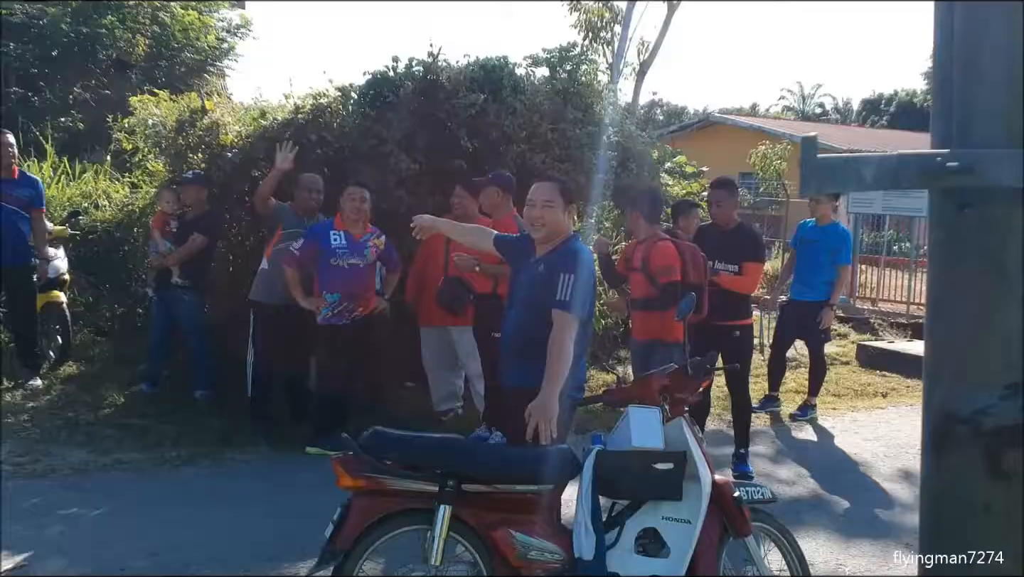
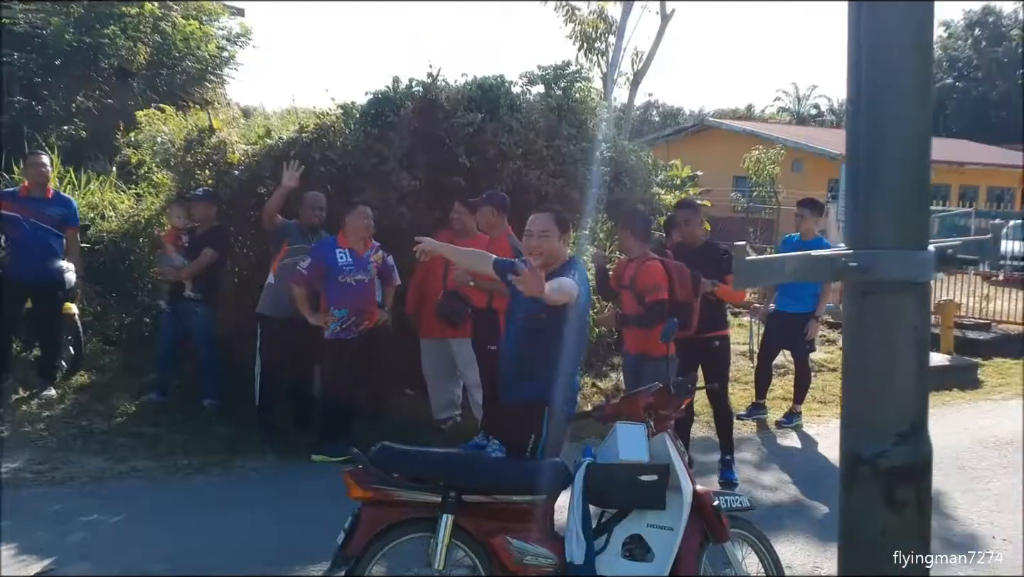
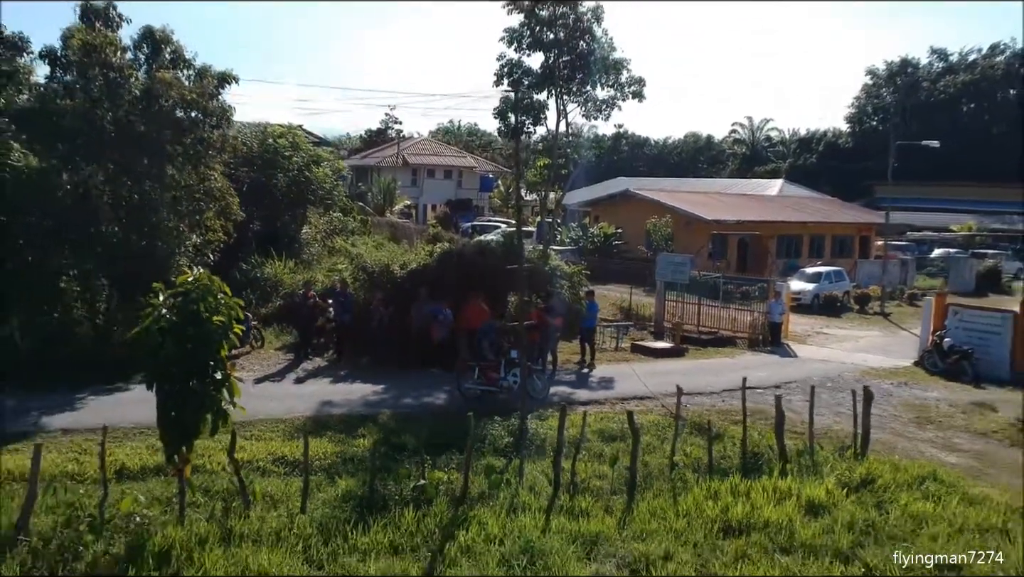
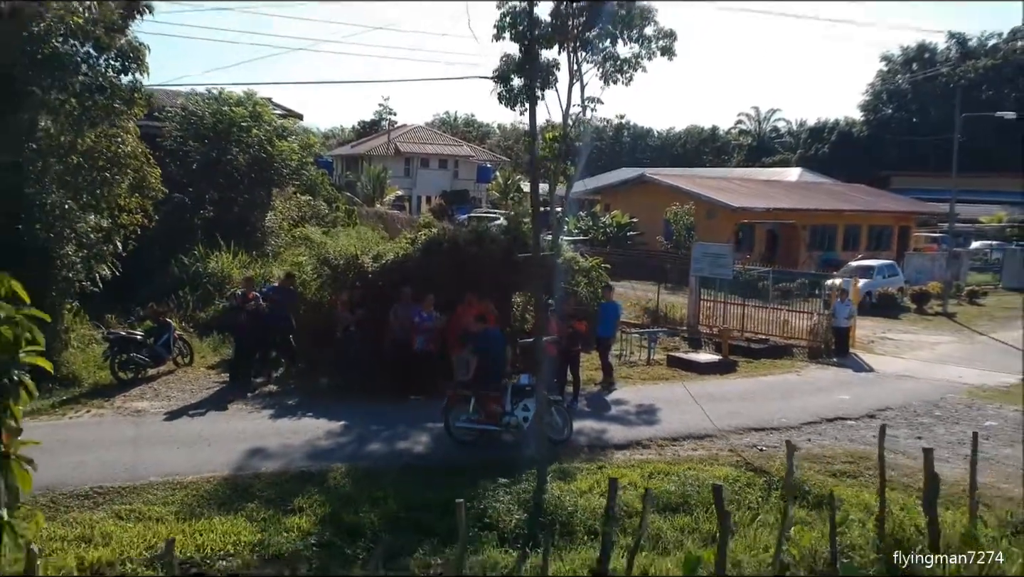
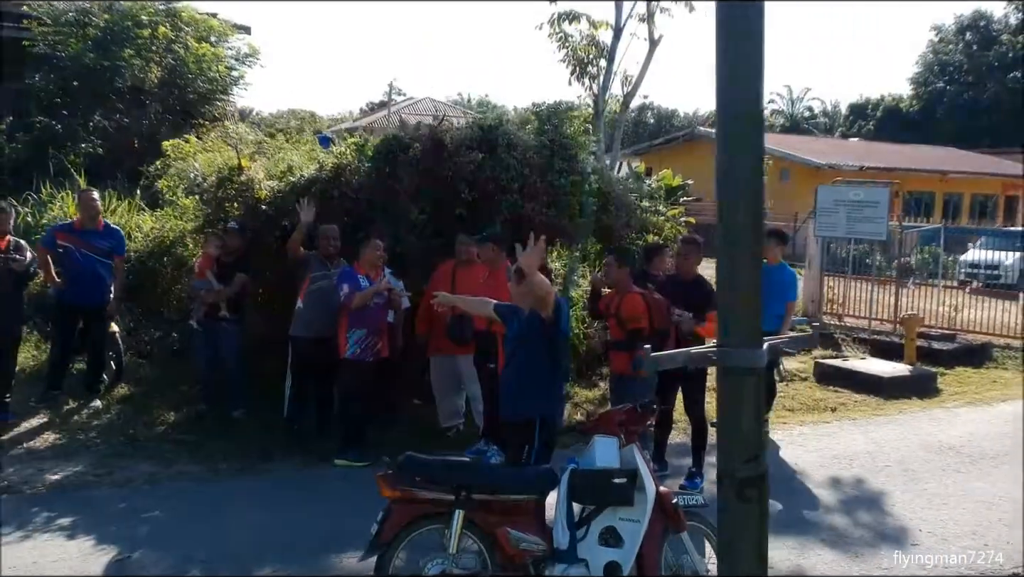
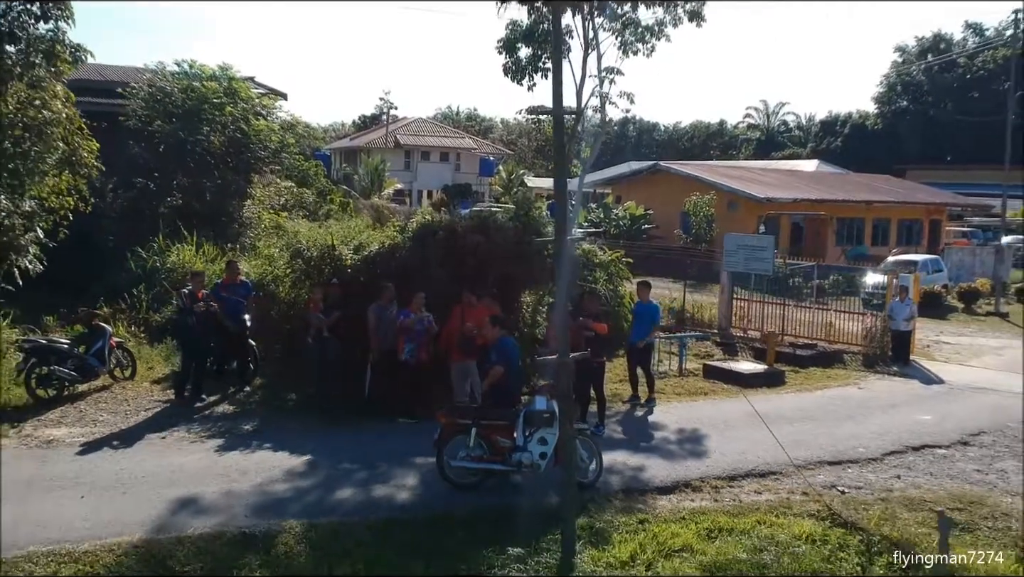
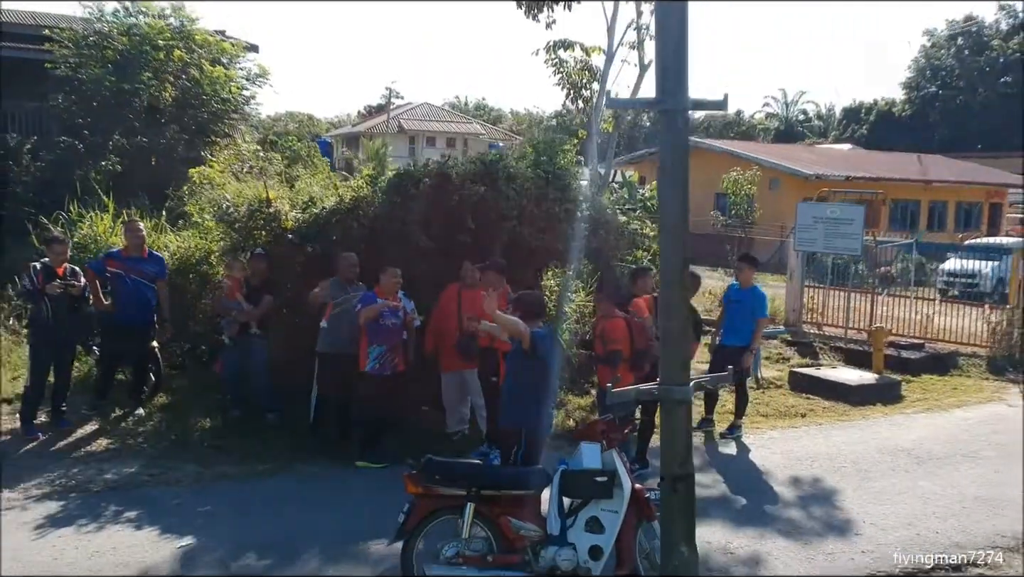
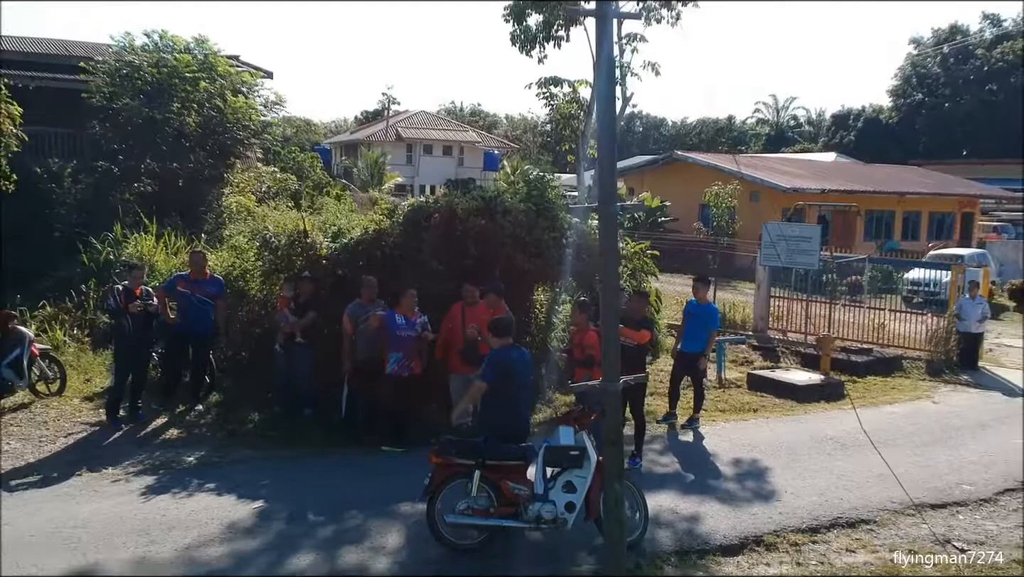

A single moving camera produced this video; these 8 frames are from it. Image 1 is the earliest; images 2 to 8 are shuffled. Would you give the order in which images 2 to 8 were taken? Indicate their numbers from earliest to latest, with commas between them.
2, 5, 7, 8, 6, 4, 3
